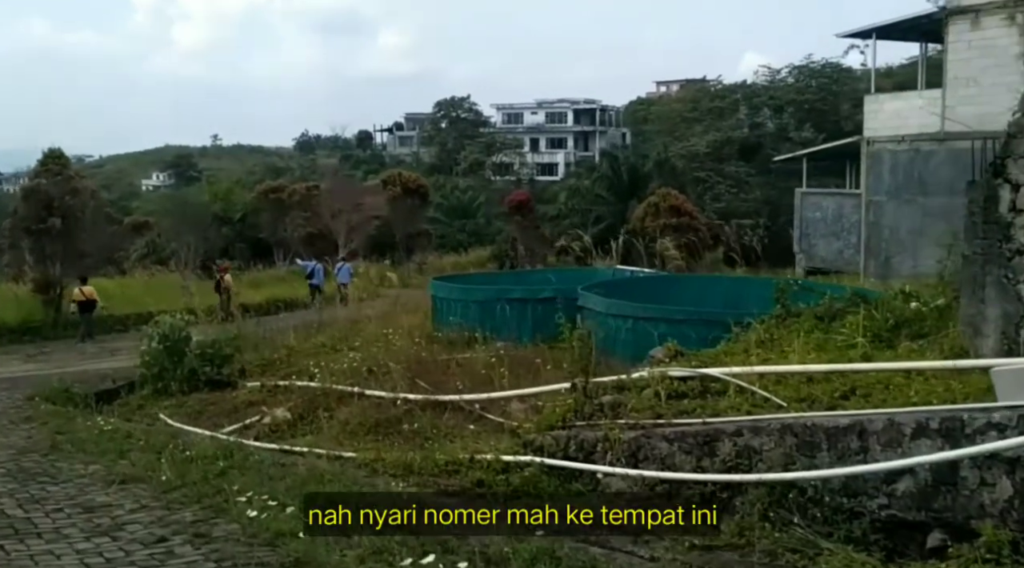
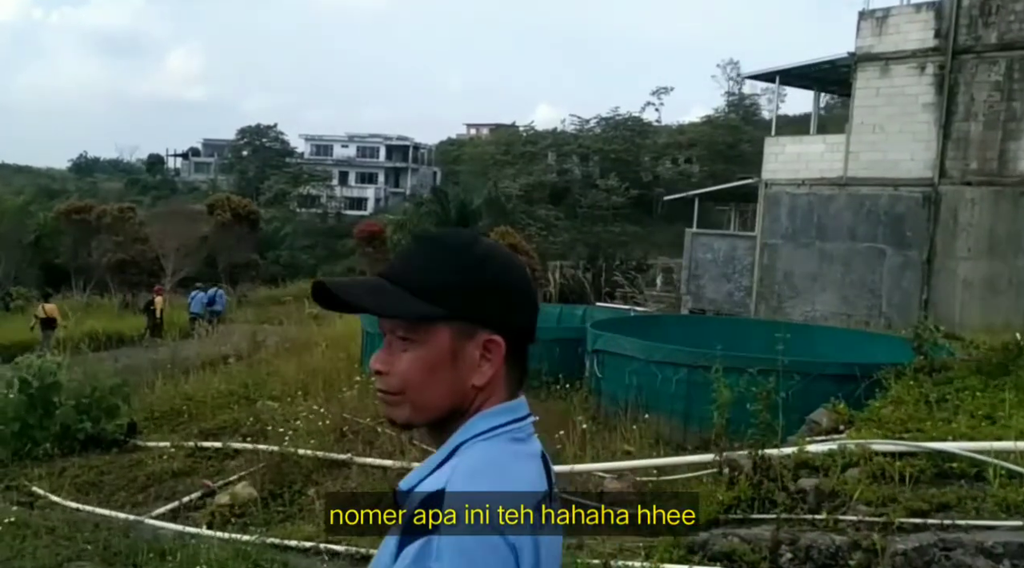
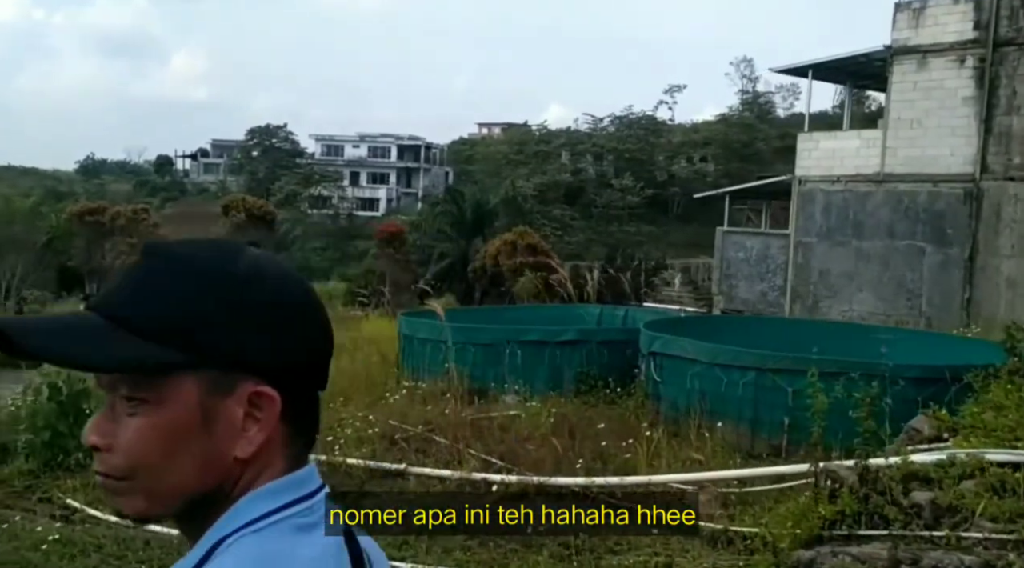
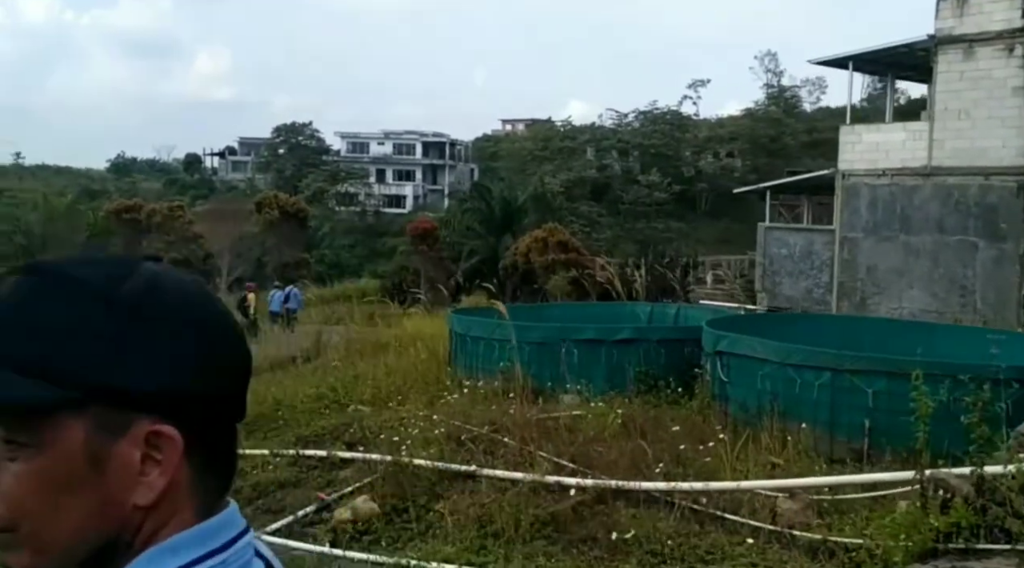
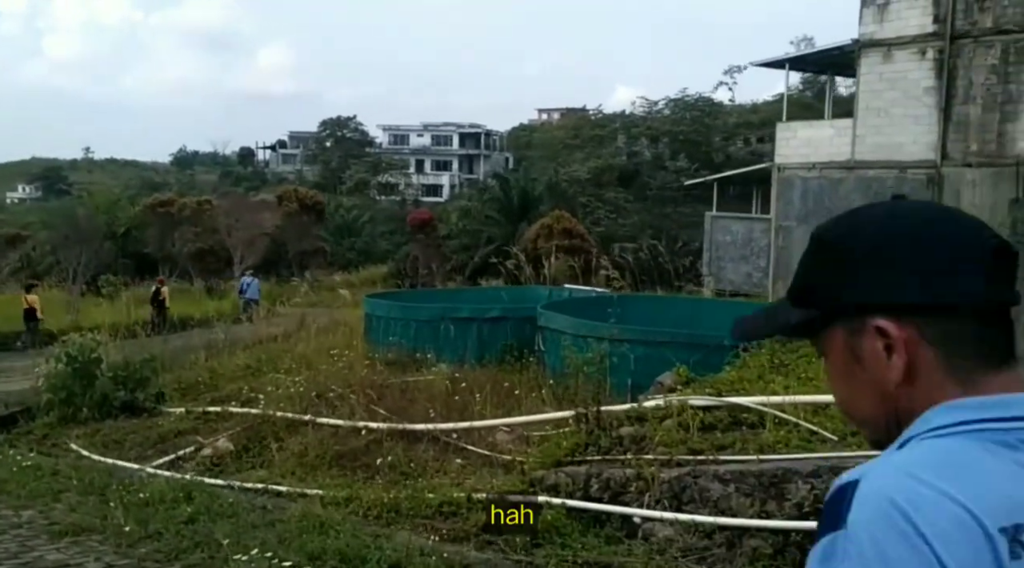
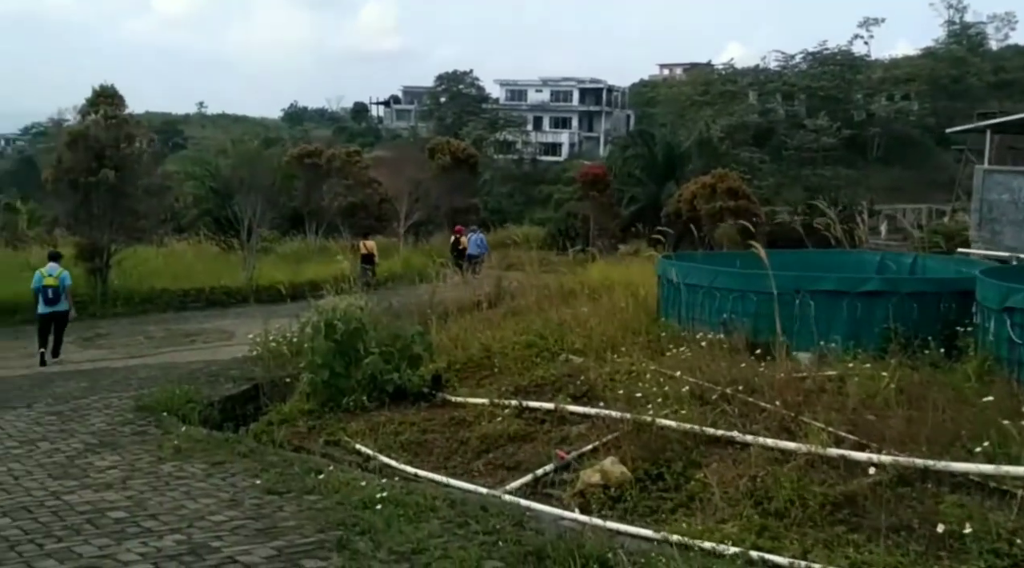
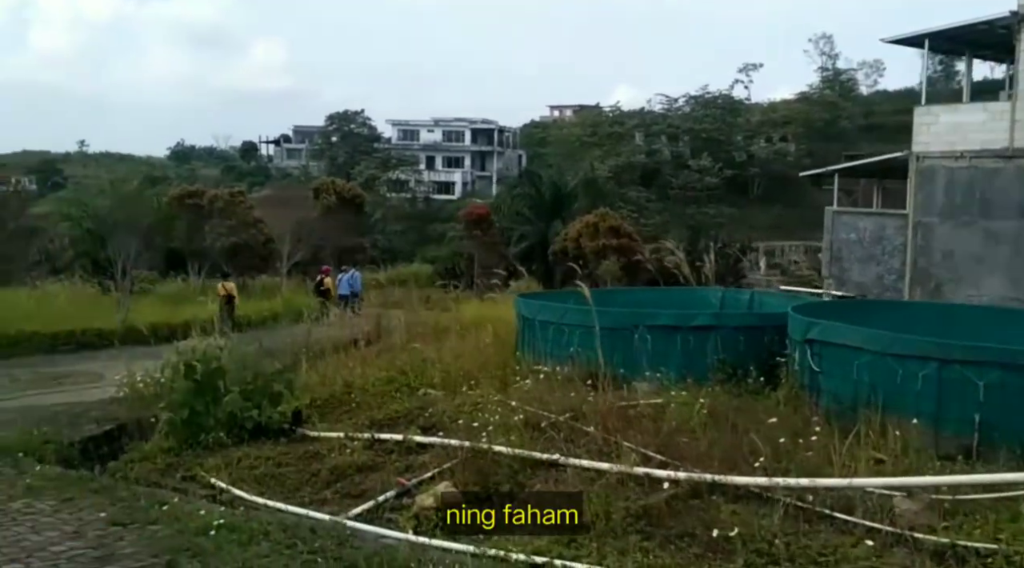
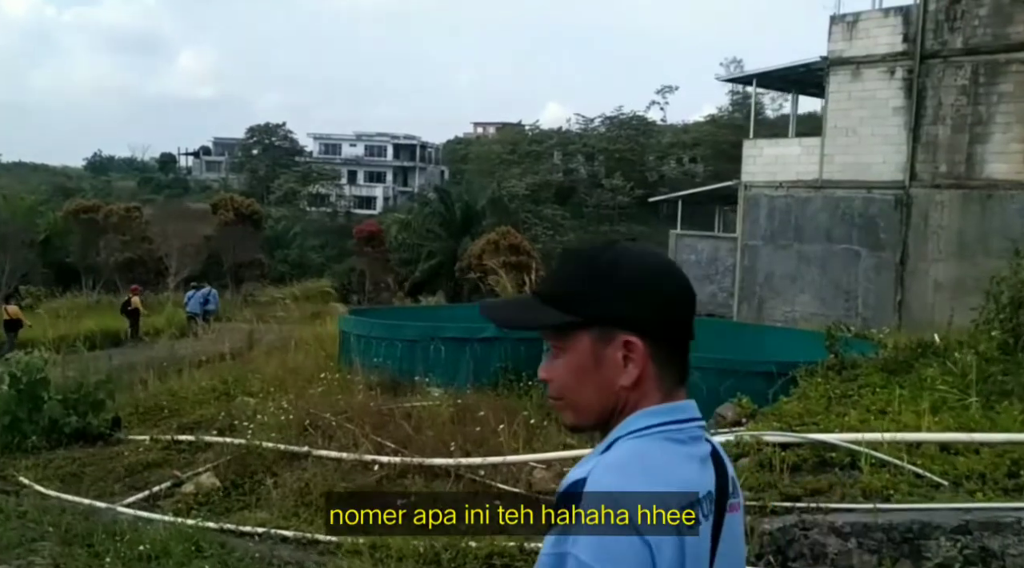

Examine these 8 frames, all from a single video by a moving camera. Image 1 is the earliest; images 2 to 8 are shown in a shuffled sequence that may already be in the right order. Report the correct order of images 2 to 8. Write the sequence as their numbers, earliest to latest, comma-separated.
5, 8, 2, 3, 4, 7, 6
